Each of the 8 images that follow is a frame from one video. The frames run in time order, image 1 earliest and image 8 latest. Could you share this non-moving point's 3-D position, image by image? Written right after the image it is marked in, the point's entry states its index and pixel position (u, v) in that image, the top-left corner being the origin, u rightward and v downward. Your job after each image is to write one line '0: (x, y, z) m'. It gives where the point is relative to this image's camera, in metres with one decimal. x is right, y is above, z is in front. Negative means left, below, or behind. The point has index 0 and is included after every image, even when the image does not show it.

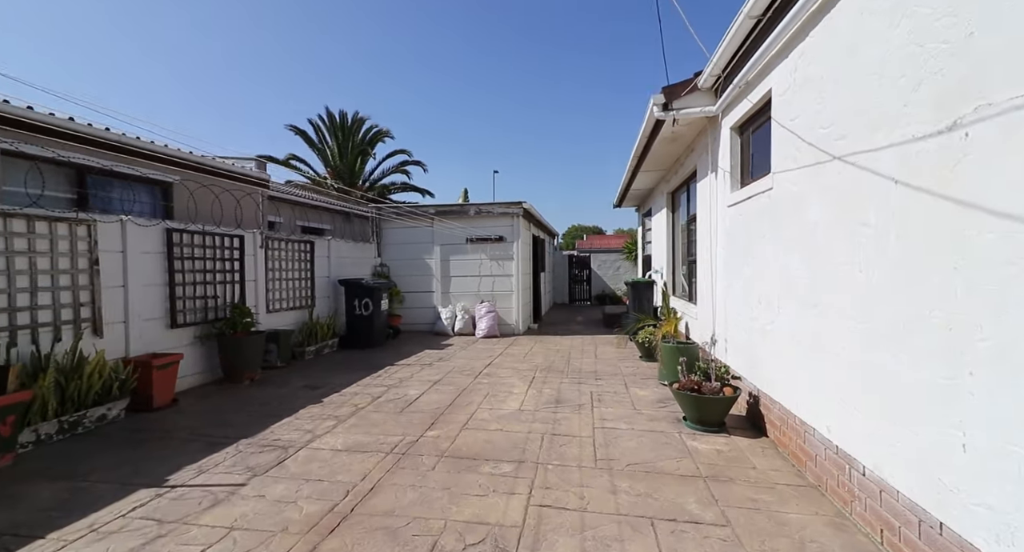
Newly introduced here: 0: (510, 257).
0: (0.0, +0.4, +9.0) m
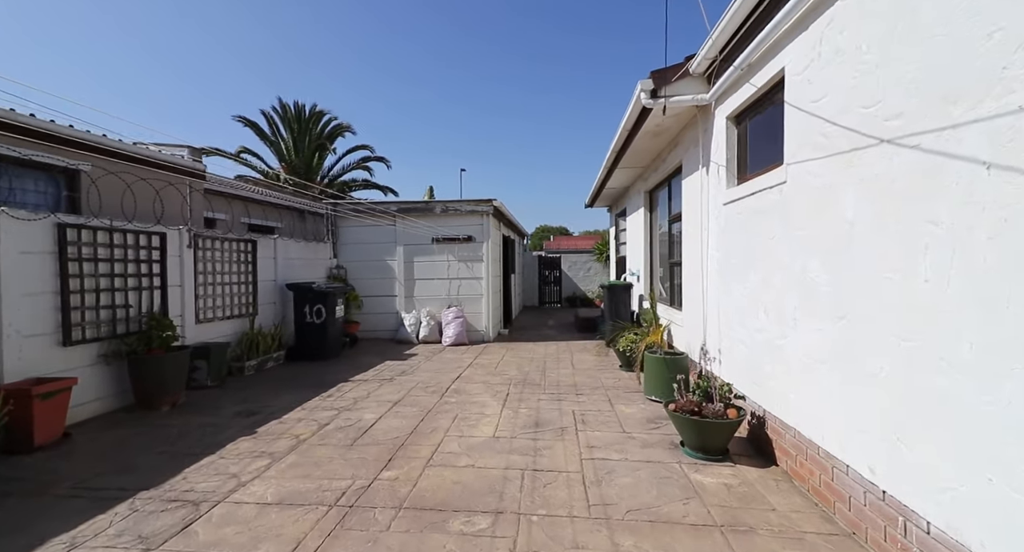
0: (-0.6, +0.4, +8.4) m
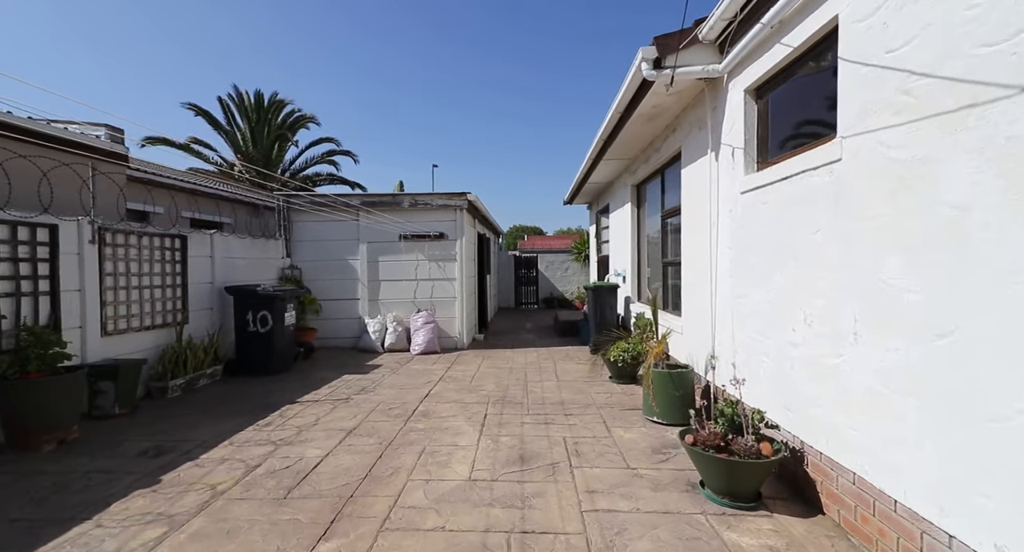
0: (-1.1, +0.3, +7.7) m
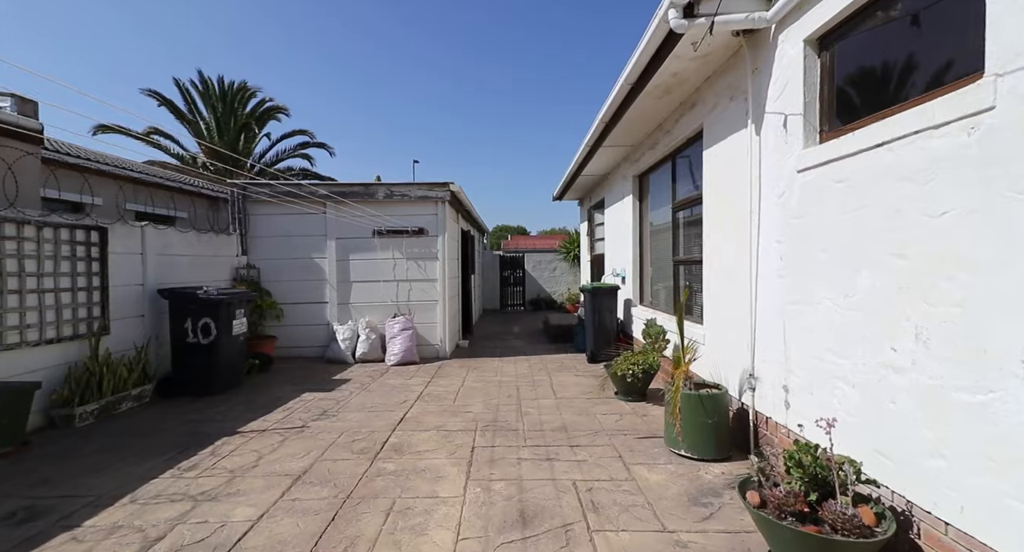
0: (-1.2, +0.3, +6.8) m
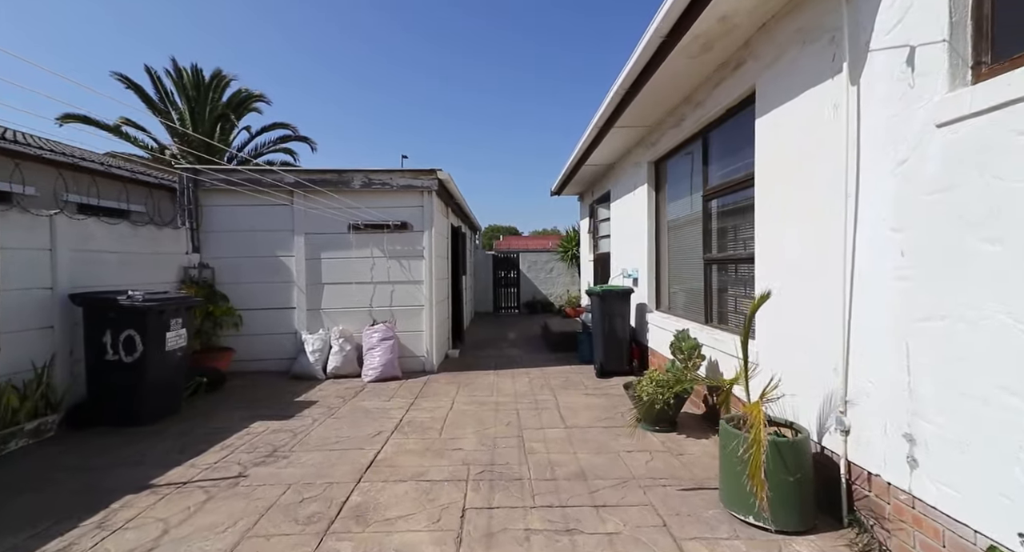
0: (-1.3, +0.3, +5.9) m
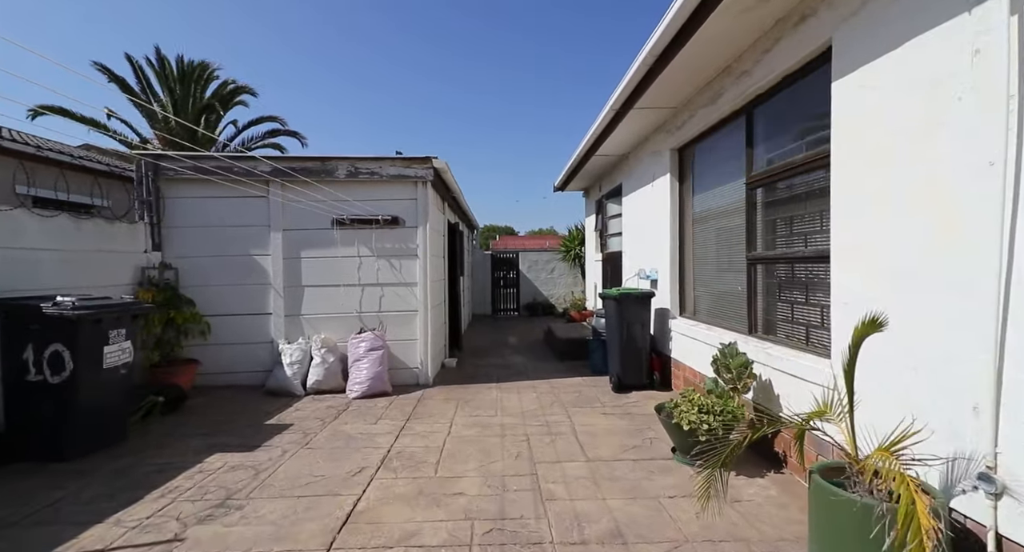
0: (-1.2, +0.3, +5.3) m
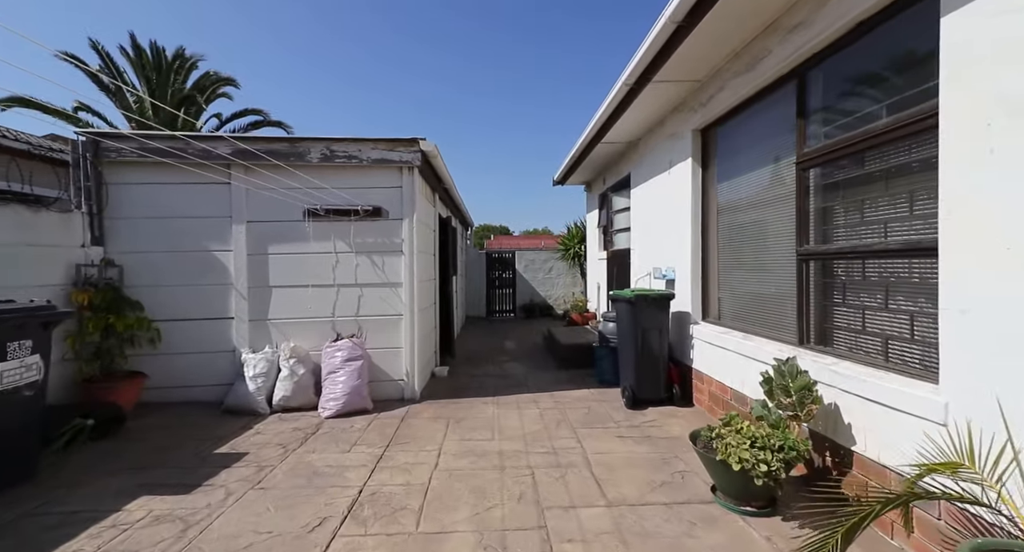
0: (-1.2, +0.3, +4.6) m
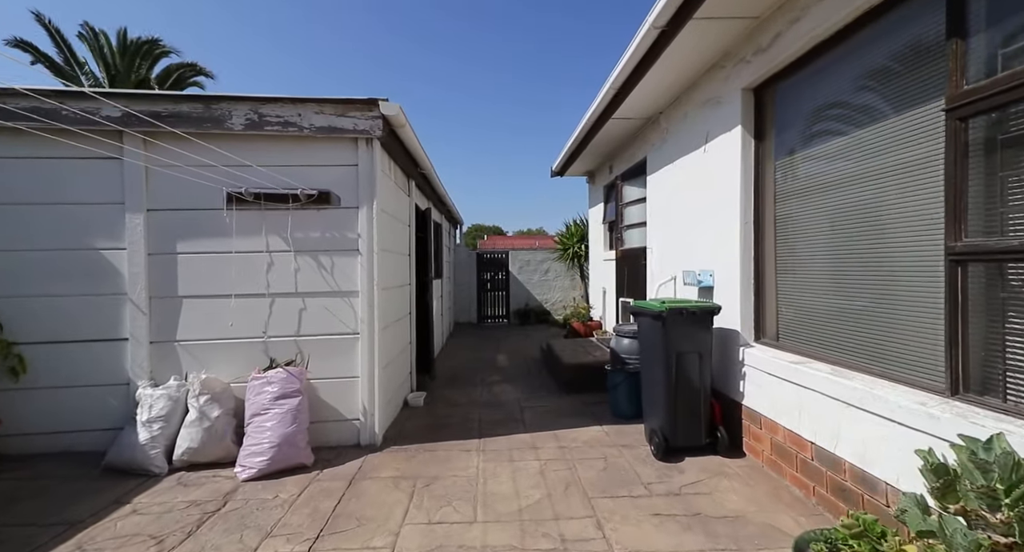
0: (-1.3, +0.3, +3.5) m
